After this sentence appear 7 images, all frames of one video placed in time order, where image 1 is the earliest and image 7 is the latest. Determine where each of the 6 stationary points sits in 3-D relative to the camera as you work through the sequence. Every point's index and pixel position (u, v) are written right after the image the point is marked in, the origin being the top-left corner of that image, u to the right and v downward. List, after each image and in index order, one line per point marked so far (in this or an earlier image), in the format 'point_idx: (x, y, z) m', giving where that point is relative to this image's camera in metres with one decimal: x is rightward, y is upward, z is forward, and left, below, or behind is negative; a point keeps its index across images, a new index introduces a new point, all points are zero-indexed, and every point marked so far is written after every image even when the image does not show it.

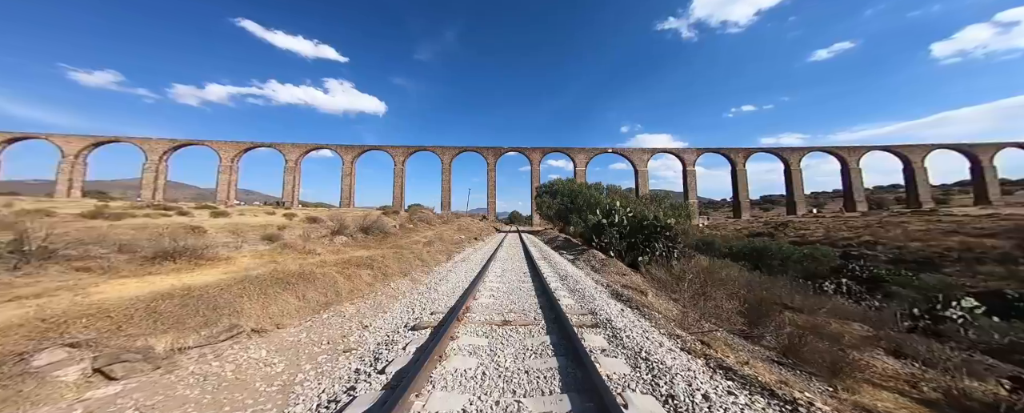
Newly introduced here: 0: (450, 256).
0: (-2.6, -2.2, +12.1) m
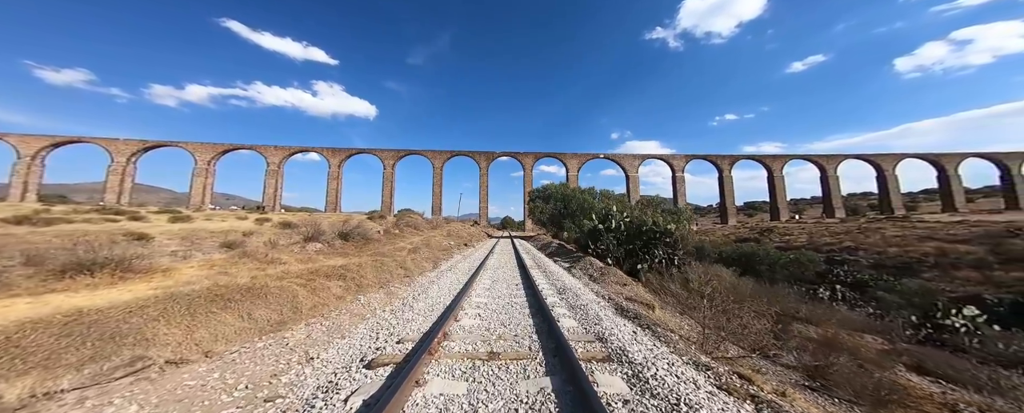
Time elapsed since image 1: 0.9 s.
0: (-3.0, -2.3, +11.2) m
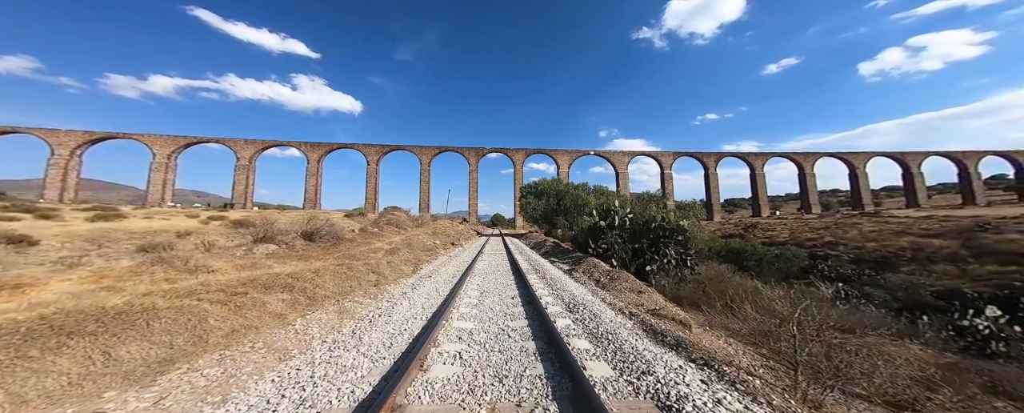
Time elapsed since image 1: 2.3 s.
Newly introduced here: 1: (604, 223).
0: (-3.4, -2.1, +9.7) m
1: (+3.6, -0.7, +10.8) m
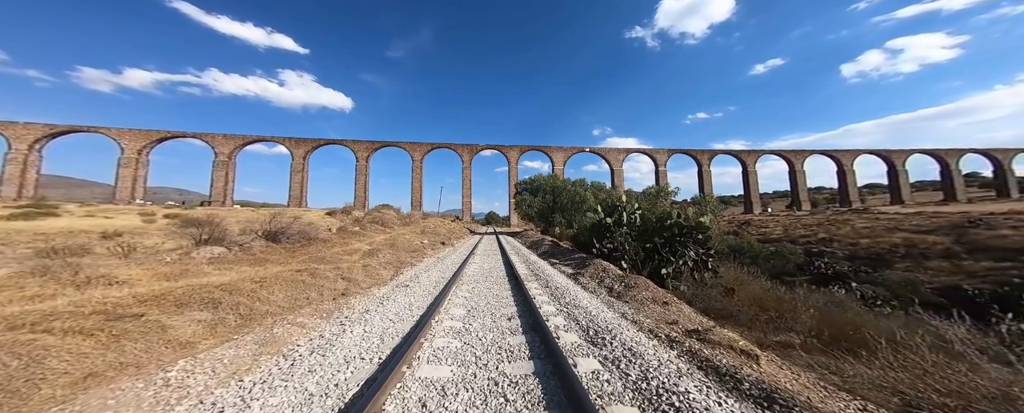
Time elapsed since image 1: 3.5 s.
0: (-3.6, -2.0, +8.4) m
1: (+3.4, -0.5, +9.7) m
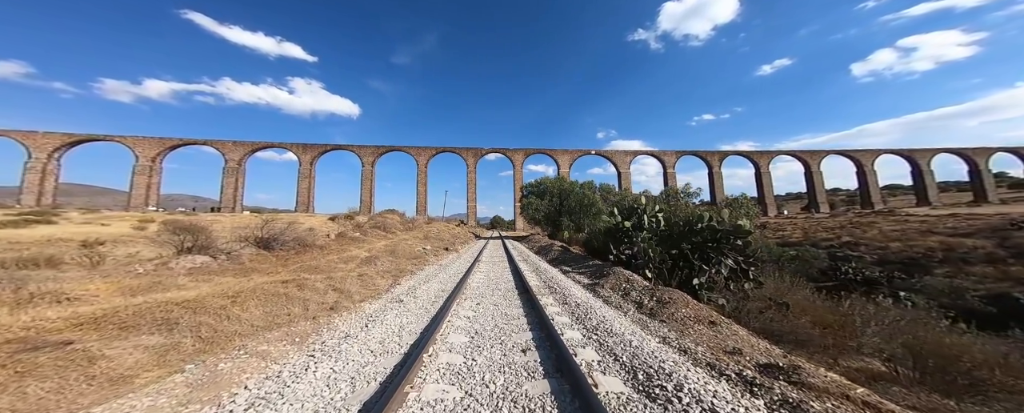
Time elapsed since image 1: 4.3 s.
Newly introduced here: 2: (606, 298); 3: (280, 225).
0: (-3.3, -2.1, +7.7) m
1: (+3.7, -0.6, +8.7) m
2: (+1.8, -1.8, +5.6) m
3: (-8.6, -0.7, +10.3) m
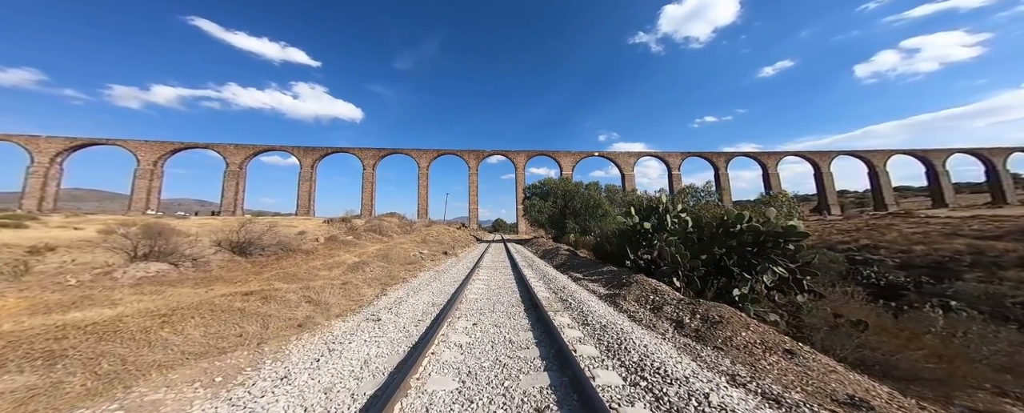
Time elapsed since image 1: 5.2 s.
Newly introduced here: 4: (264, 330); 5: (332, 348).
0: (-3.2, -2.0, +6.7) m
1: (+3.8, -0.5, +7.7) m
2: (+1.9, -1.7, +4.6) m
3: (-8.4, -0.7, +9.4) m
4: (-3.6, -1.8, +4.0) m
5: (-2.0, -1.6, +3.3) m
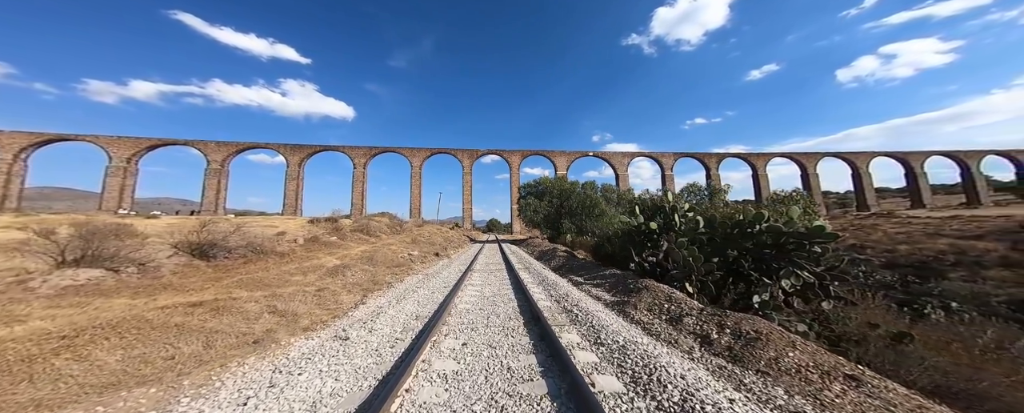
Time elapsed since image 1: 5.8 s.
0: (-3.3, -2.0, +6.0) m
1: (+3.7, -0.5, +7.2) m
2: (+1.9, -1.7, +4.0) m
3: (-8.6, -0.7, +8.5) m
4: (-3.6, -1.7, +3.3) m
5: (-2.0, -1.5, +2.6) m
